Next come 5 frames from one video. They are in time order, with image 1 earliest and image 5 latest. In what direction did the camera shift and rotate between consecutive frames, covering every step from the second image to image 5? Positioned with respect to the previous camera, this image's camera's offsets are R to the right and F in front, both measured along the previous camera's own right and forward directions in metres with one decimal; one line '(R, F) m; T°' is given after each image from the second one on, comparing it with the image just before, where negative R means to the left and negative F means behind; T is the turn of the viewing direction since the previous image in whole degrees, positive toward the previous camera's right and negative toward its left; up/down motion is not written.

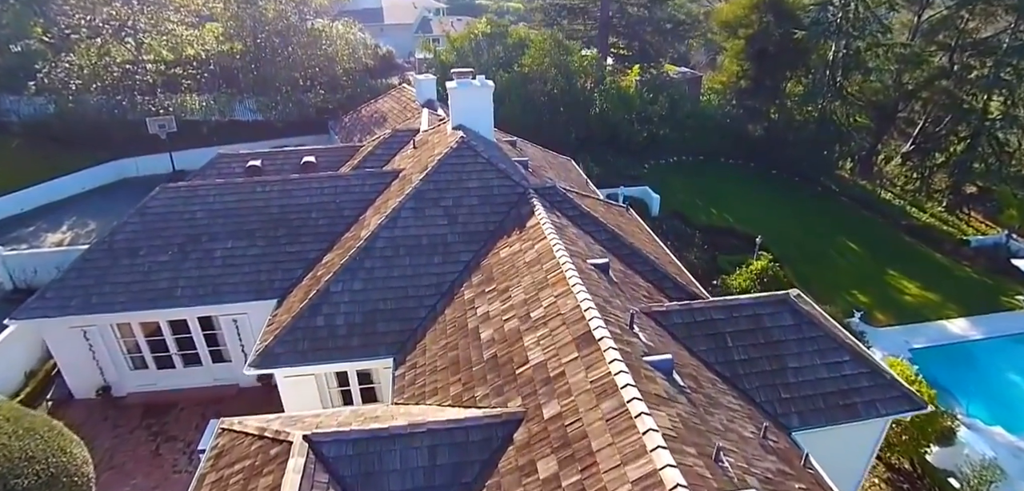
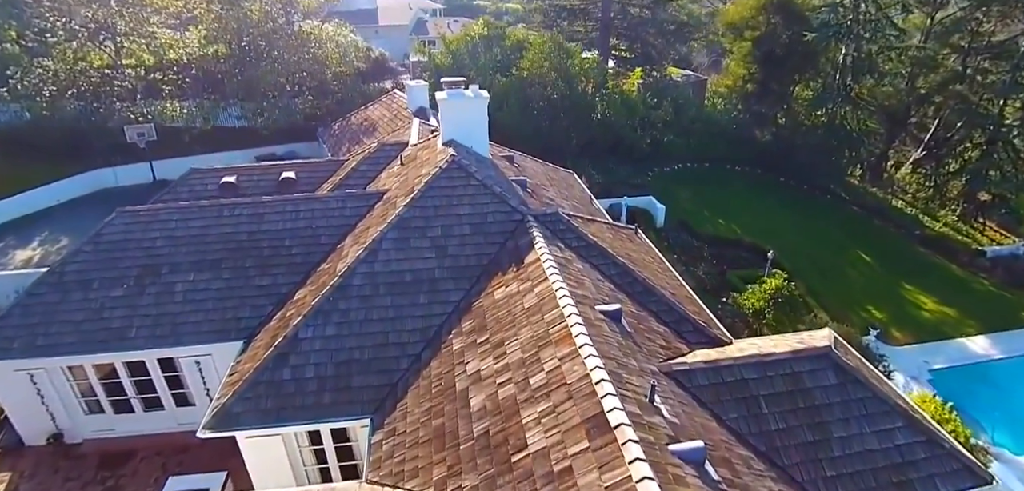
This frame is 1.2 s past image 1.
(0.0, +1.7) m; 0°
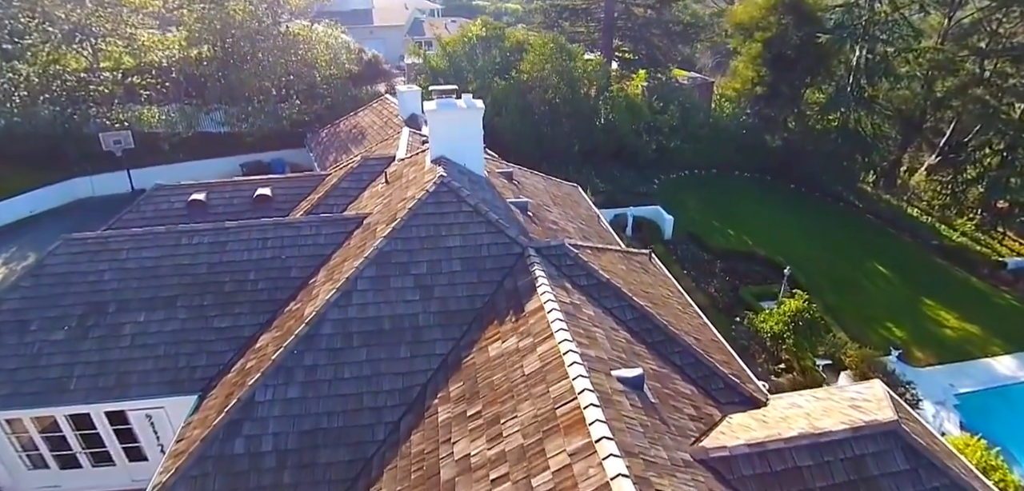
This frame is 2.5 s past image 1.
(0.0, +1.8) m; 0°
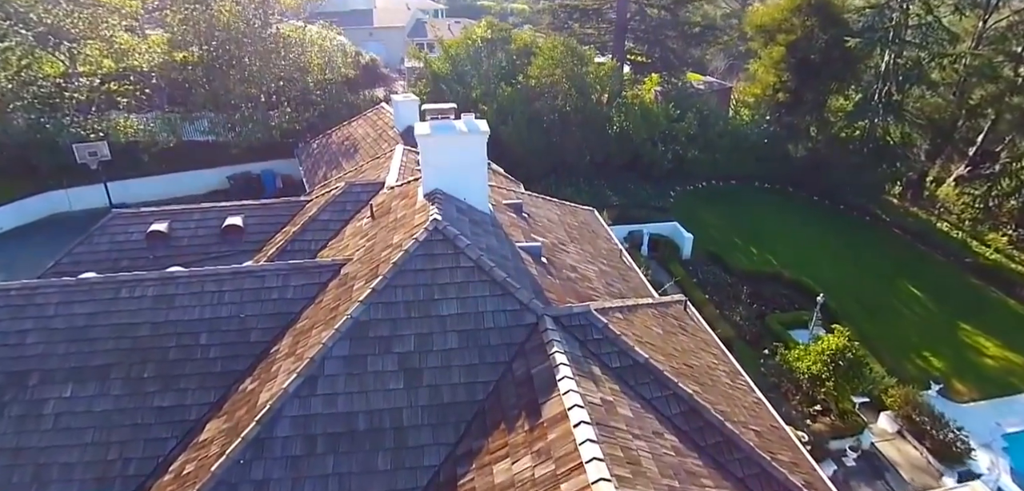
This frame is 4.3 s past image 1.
(-0.1, +2.4) m; 0°
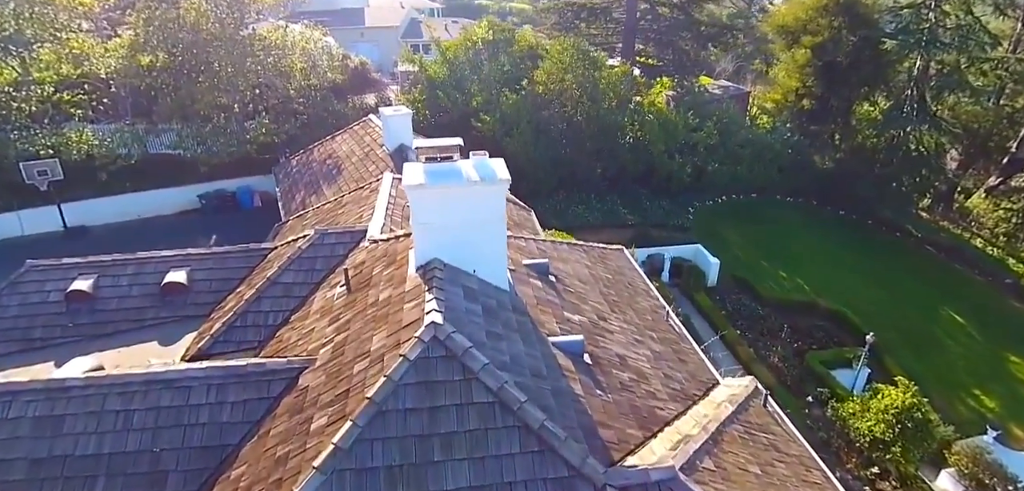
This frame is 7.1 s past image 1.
(-0.4, +3.1) m; 0°
